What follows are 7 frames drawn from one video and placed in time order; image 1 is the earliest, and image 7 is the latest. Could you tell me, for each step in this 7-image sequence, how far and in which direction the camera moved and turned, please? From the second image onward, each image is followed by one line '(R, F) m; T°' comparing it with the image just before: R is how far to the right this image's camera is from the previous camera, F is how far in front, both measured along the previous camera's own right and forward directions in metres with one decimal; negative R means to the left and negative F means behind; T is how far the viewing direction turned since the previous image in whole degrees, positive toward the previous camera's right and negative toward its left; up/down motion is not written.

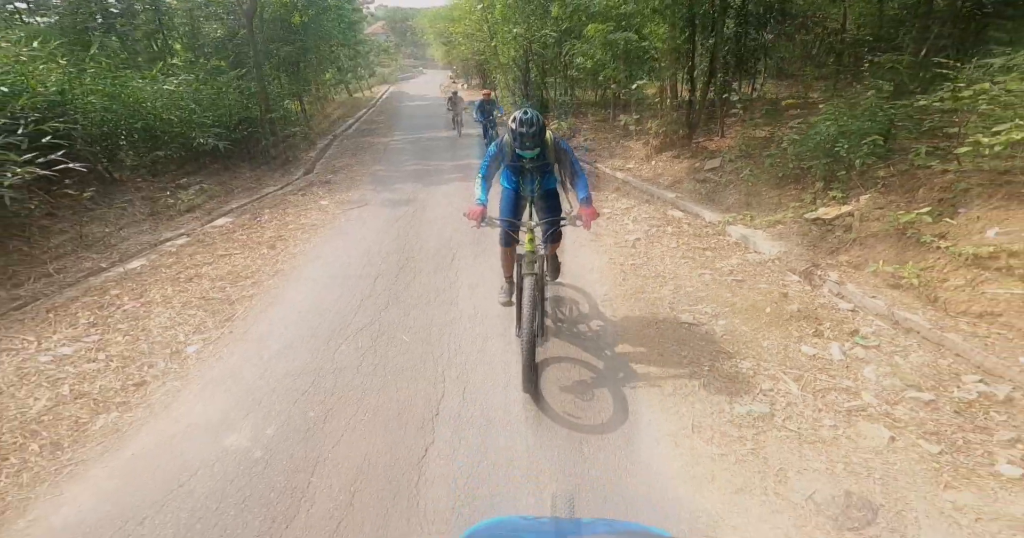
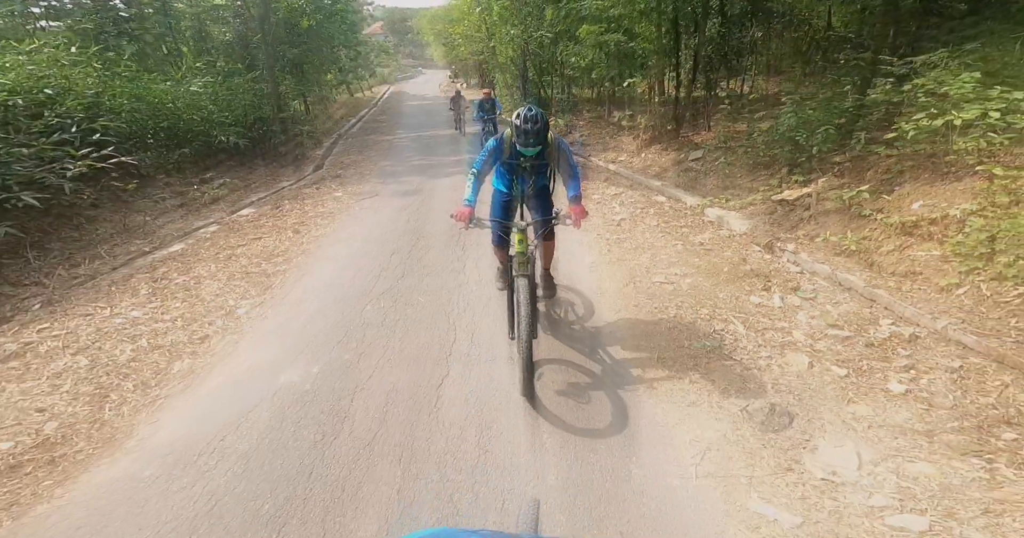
(0.0, -0.6) m; 0°
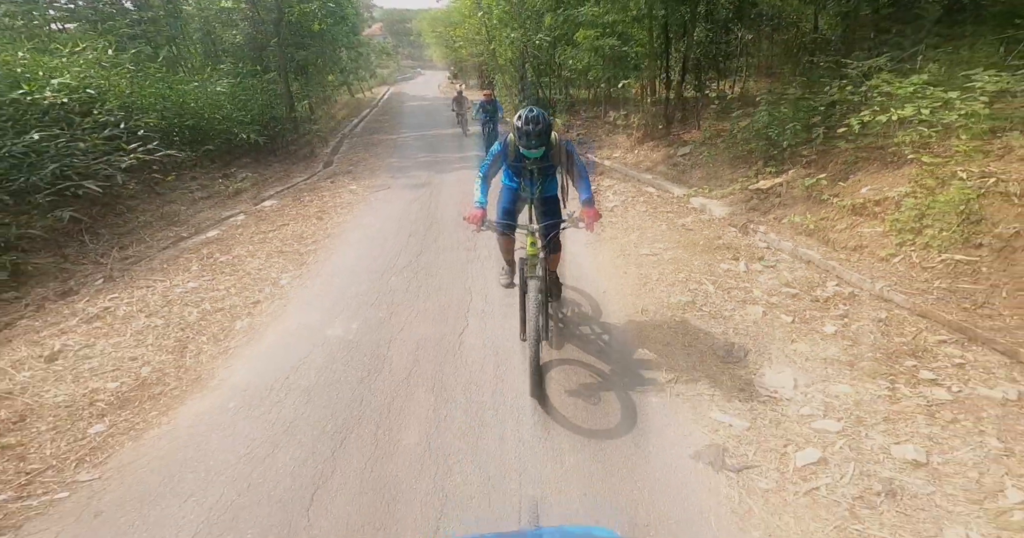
(-0.1, -0.6) m; 0°
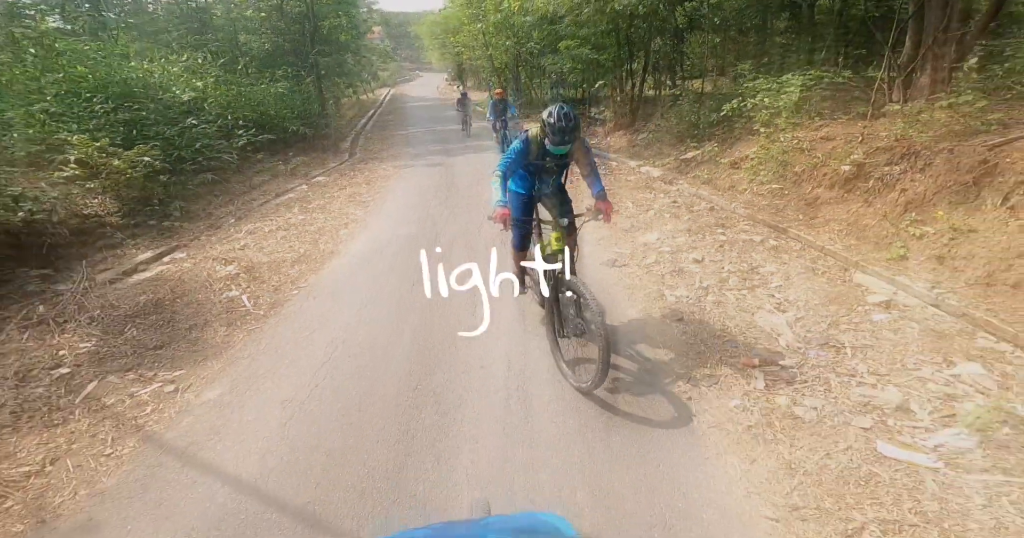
(0.0, -2.6) m; 0°
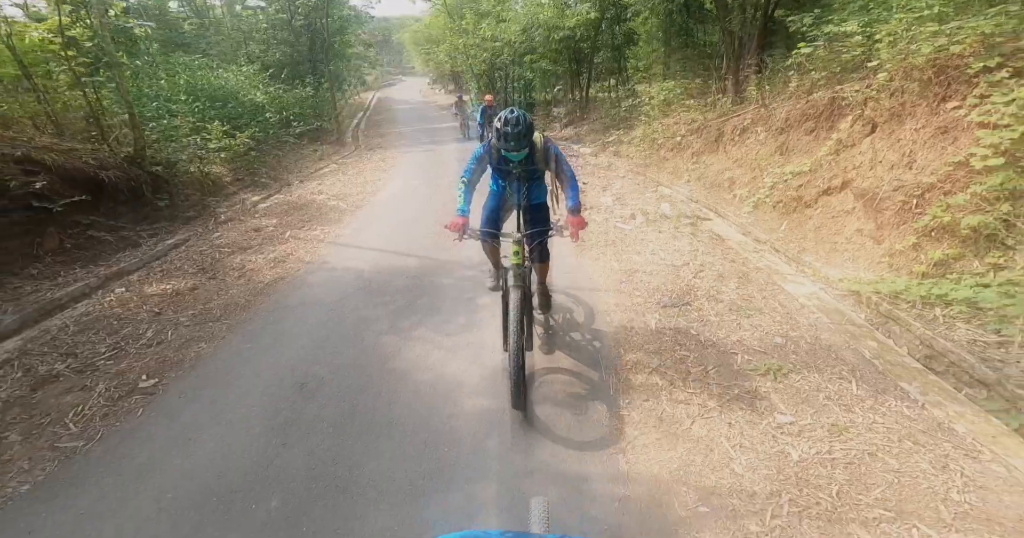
(+0.1, -4.3) m; +2°
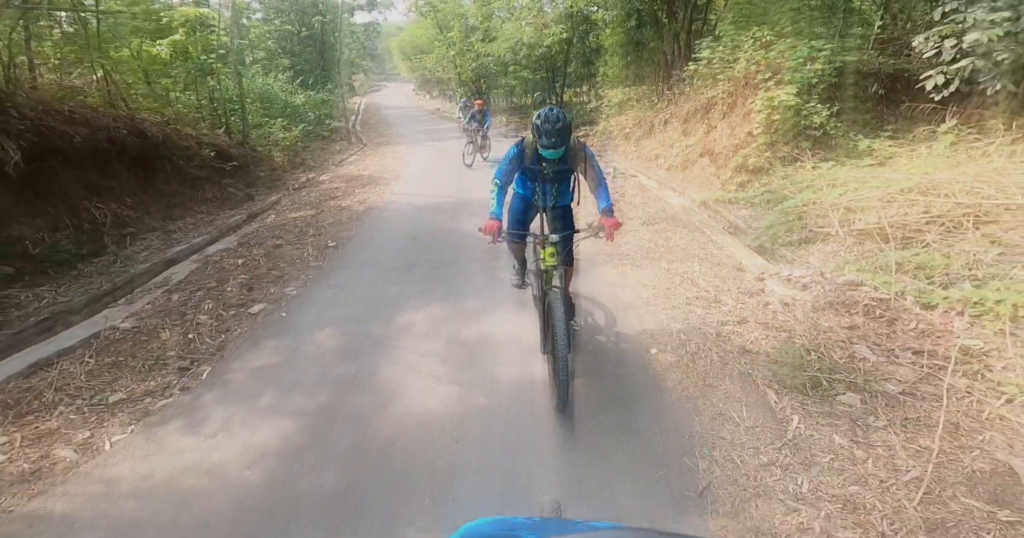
(-0.5, -3.9) m; +2°
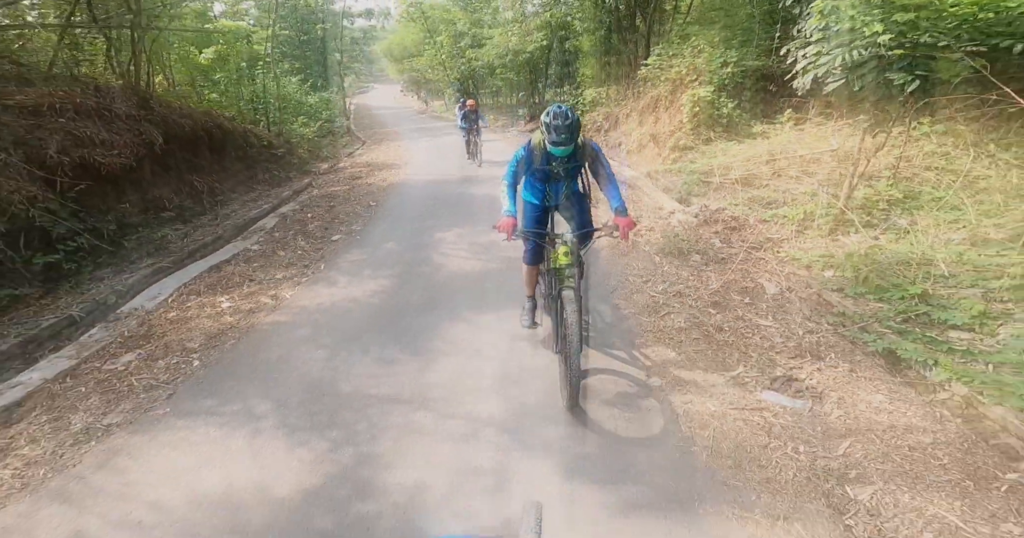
(-0.2, -3.0) m; +1°
